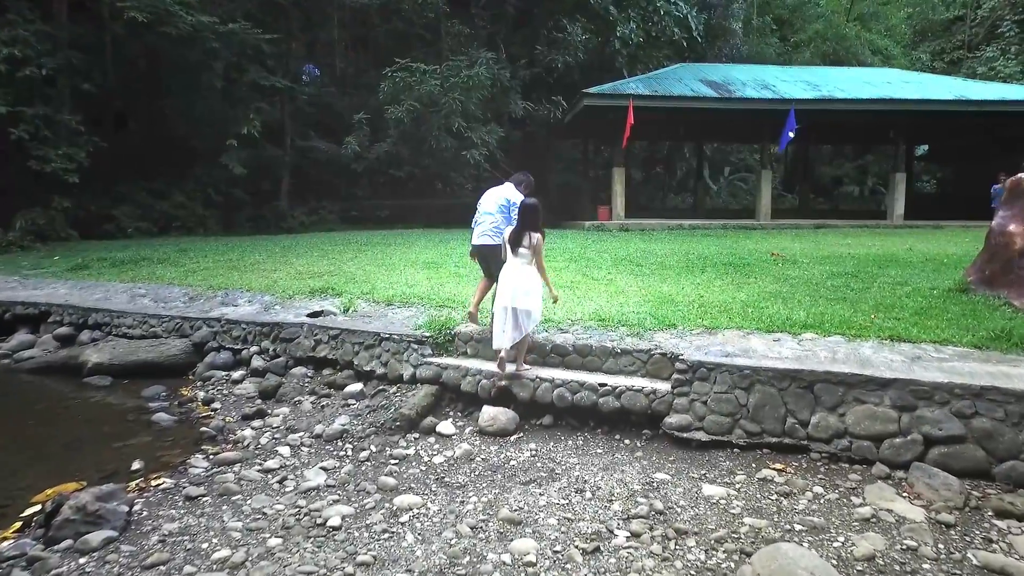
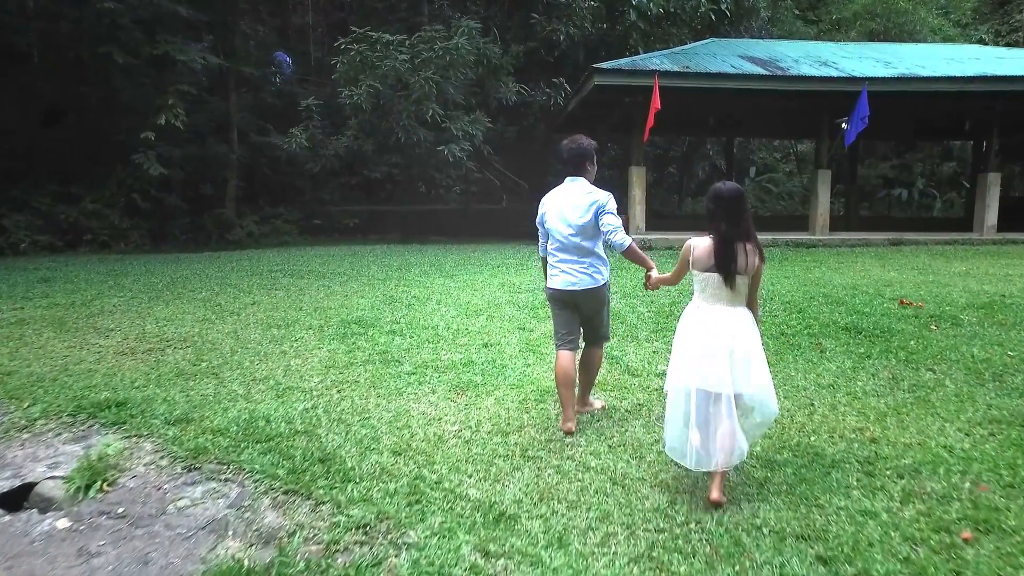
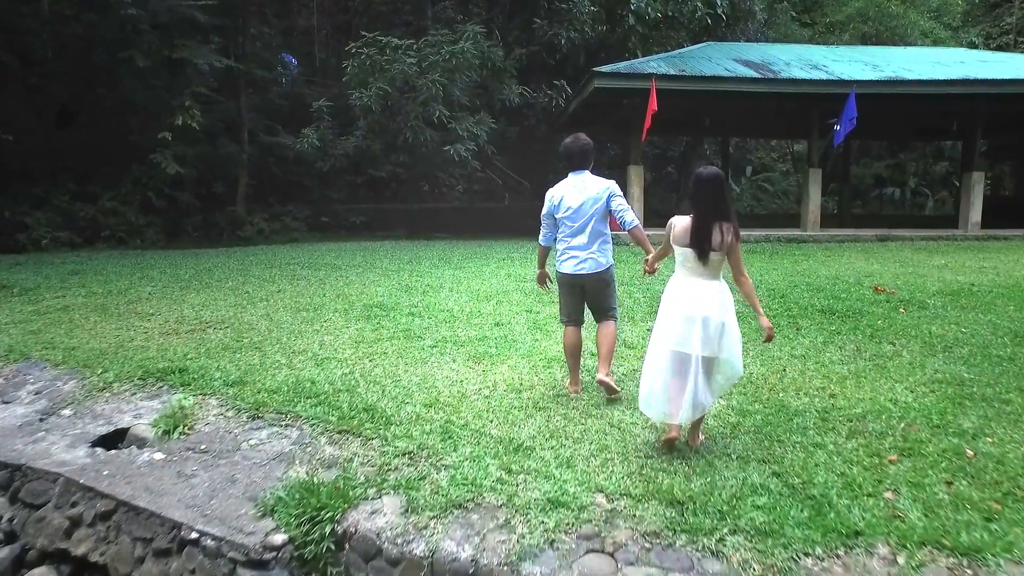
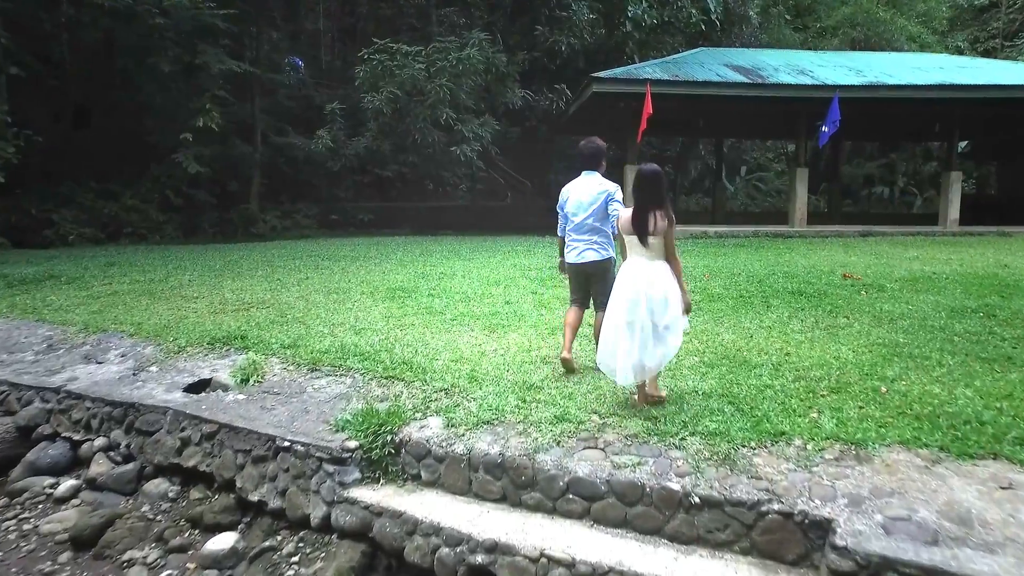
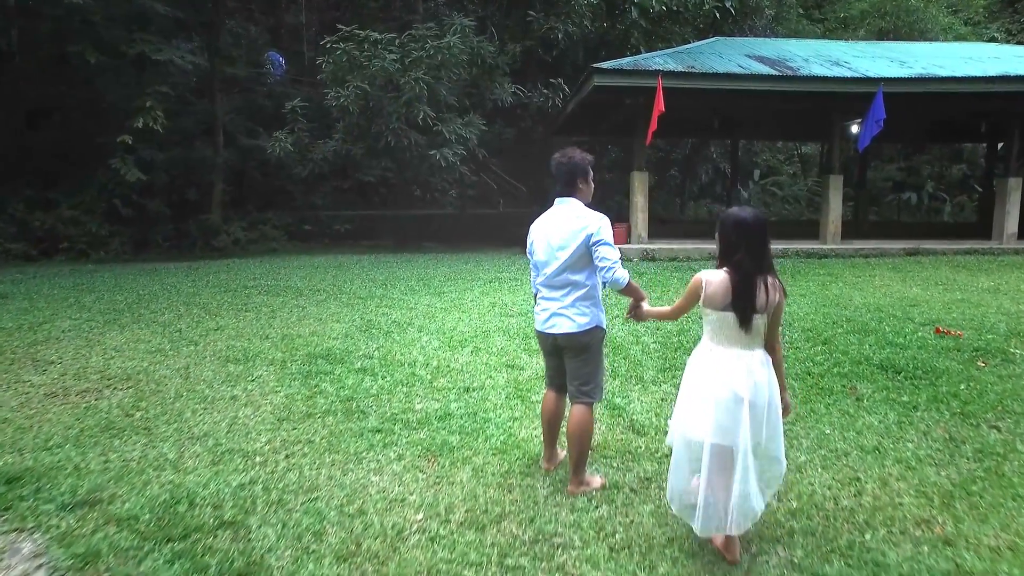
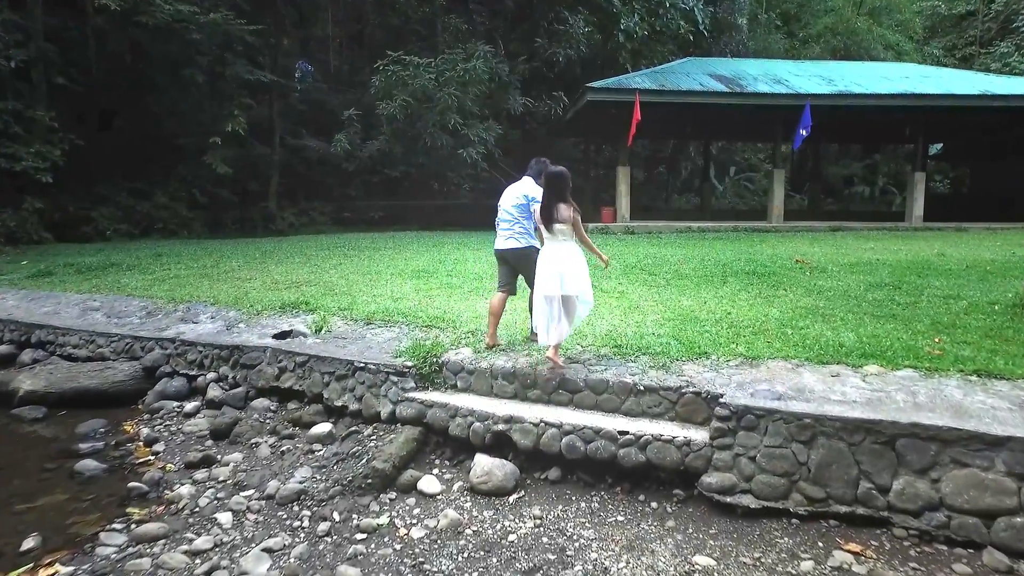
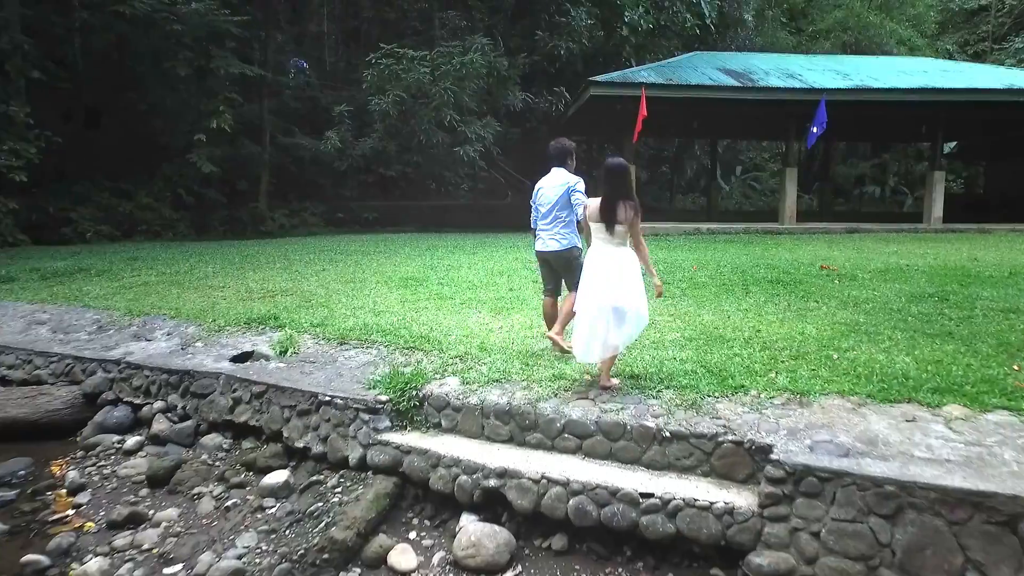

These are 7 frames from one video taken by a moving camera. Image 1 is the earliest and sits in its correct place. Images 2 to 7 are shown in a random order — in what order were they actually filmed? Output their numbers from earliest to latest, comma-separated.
6, 7, 4, 3, 2, 5
